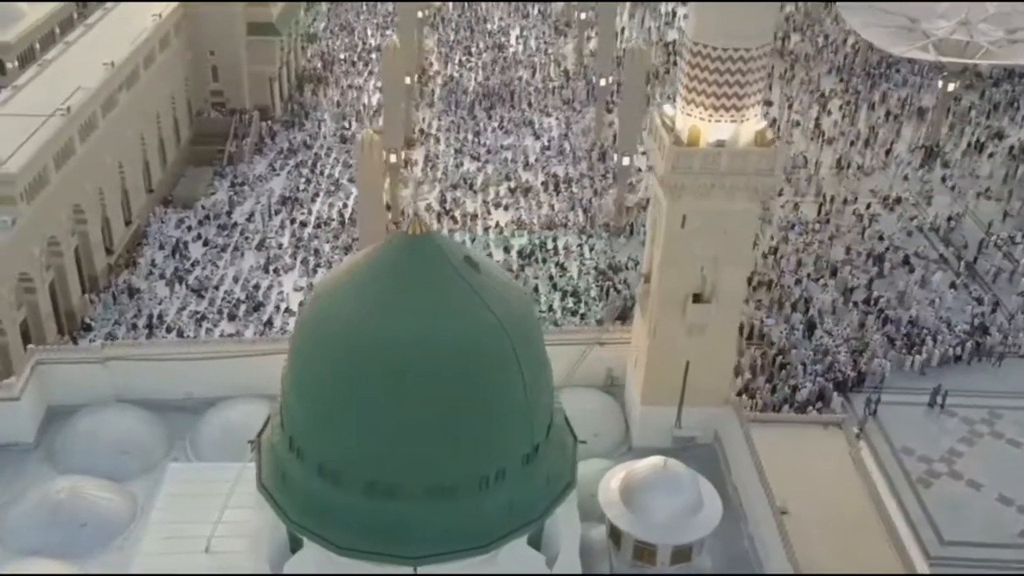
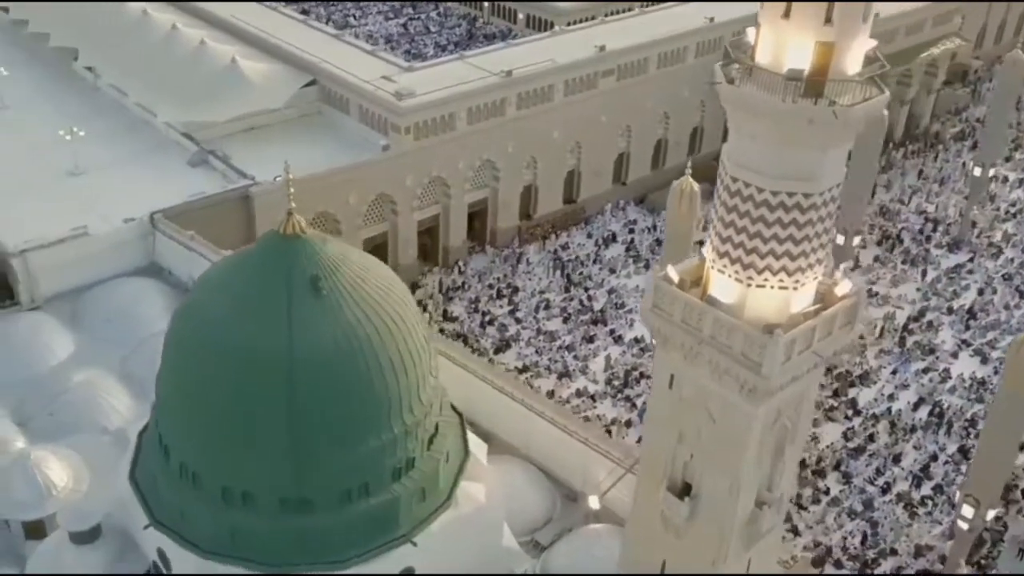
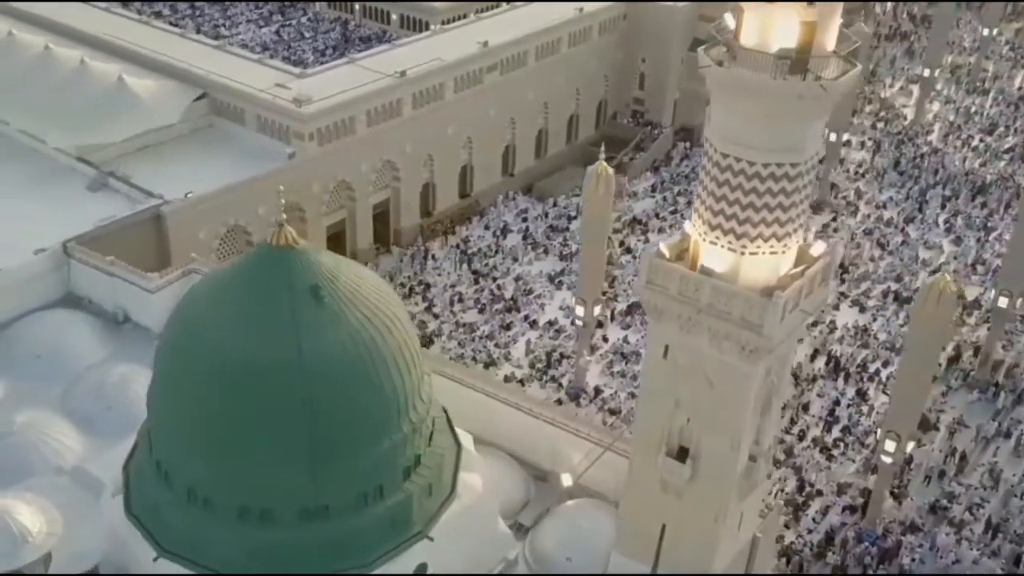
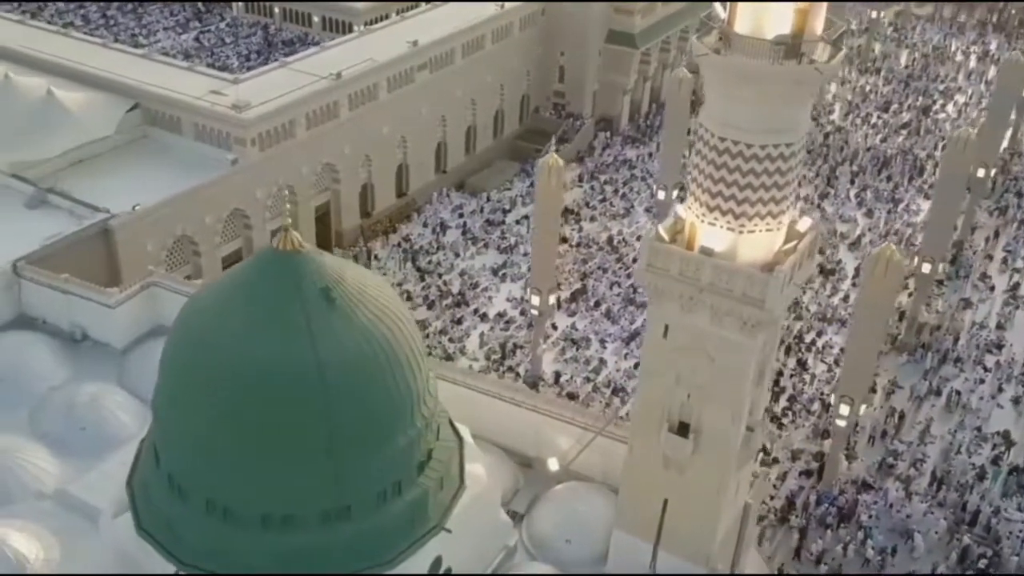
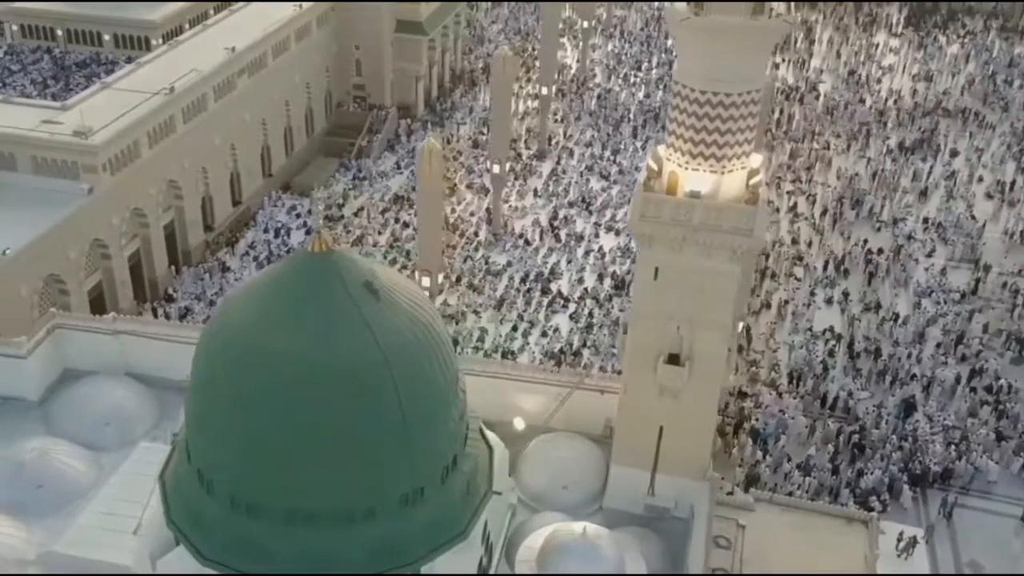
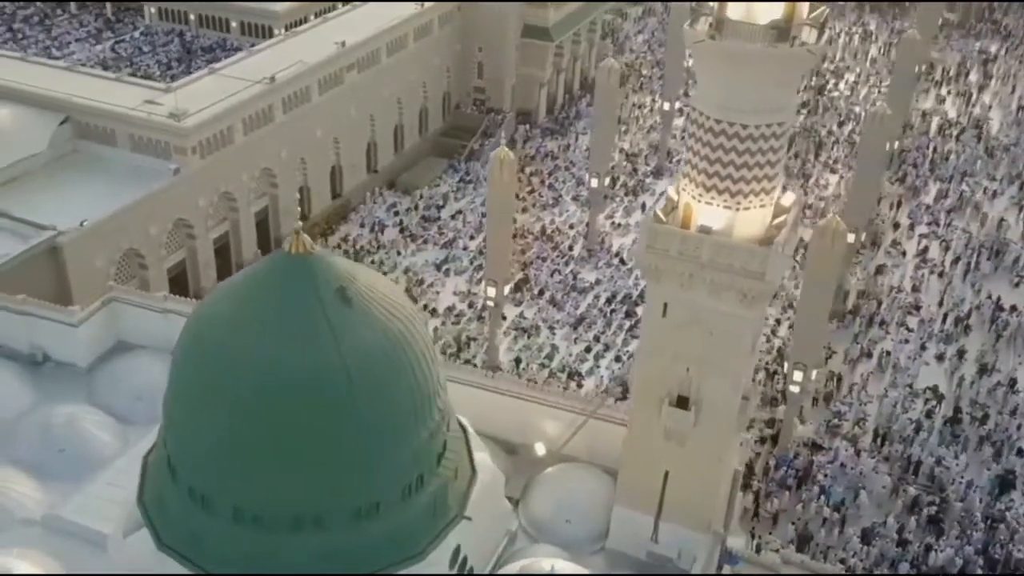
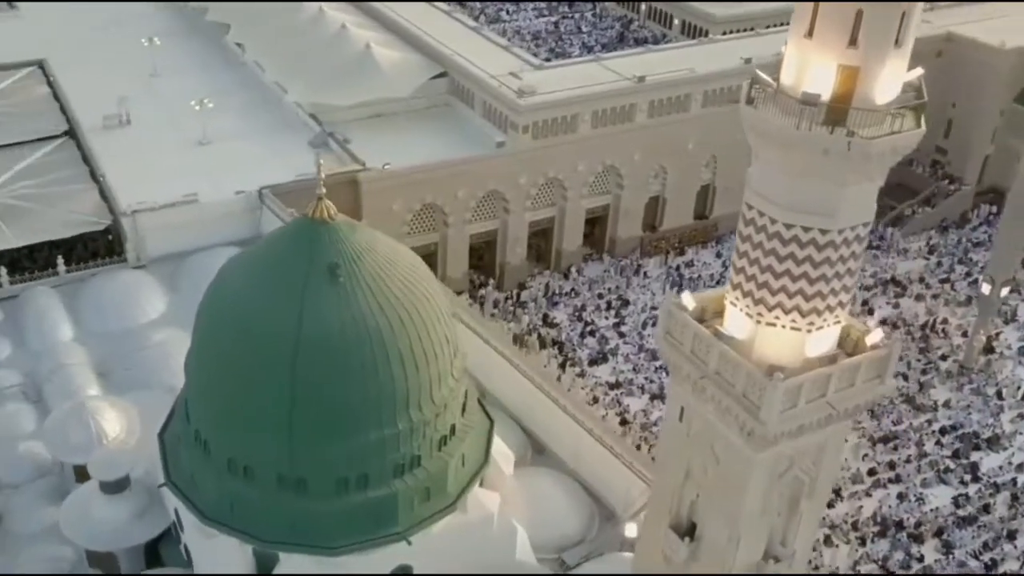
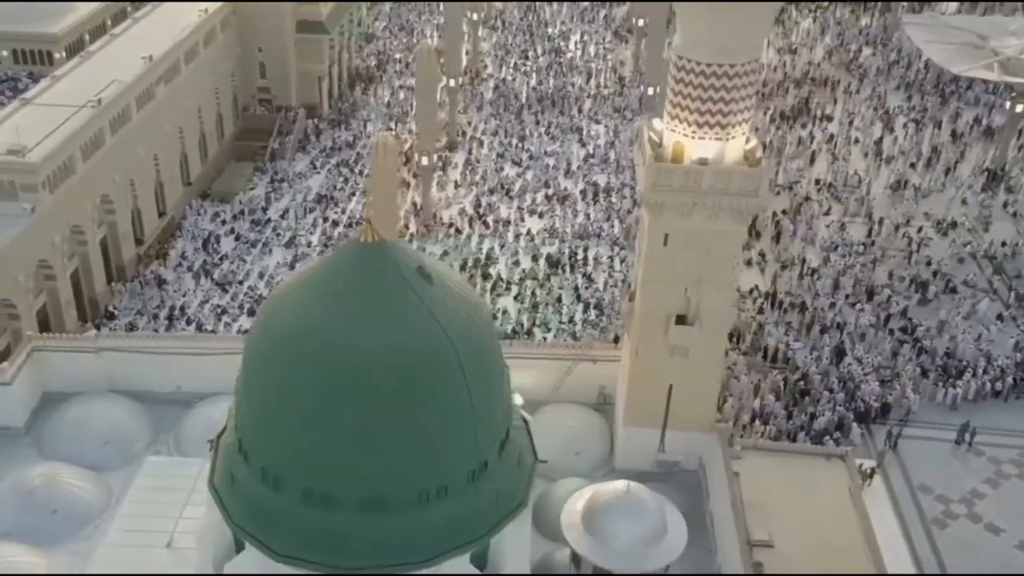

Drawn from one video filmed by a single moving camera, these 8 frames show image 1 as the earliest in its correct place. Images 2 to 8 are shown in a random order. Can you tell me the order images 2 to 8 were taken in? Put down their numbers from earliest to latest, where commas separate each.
8, 5, 6, 4, 3, 2, 7
